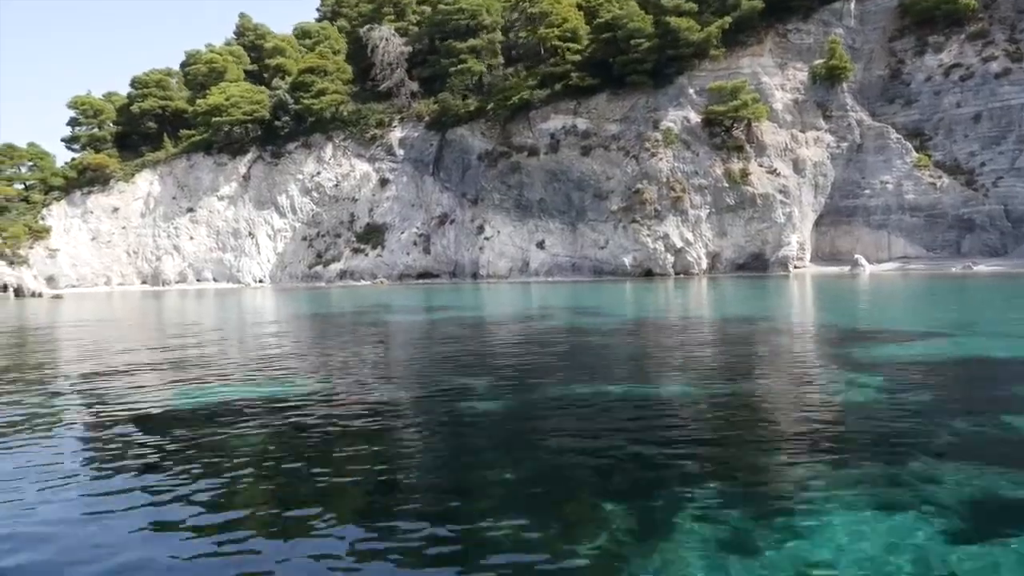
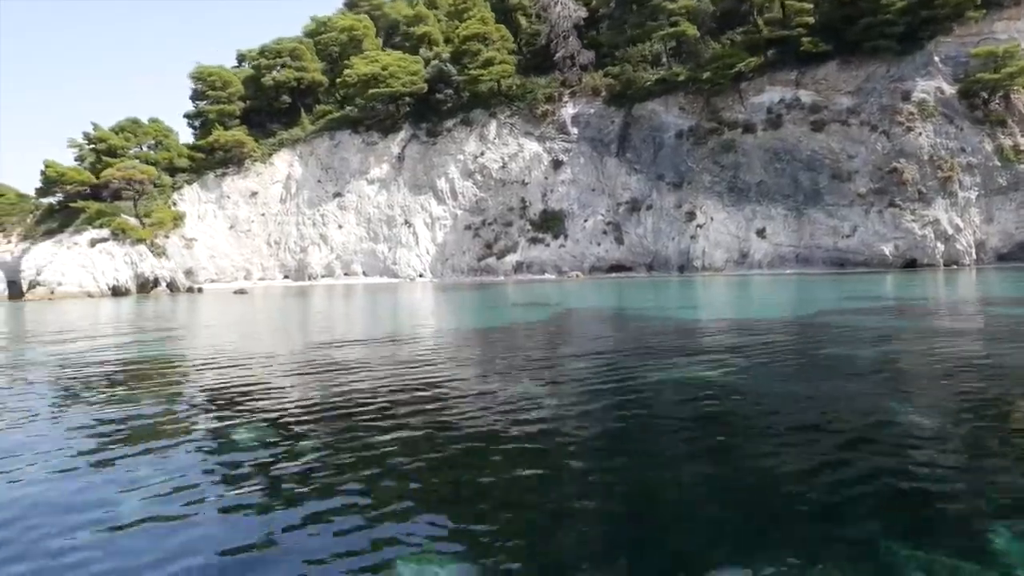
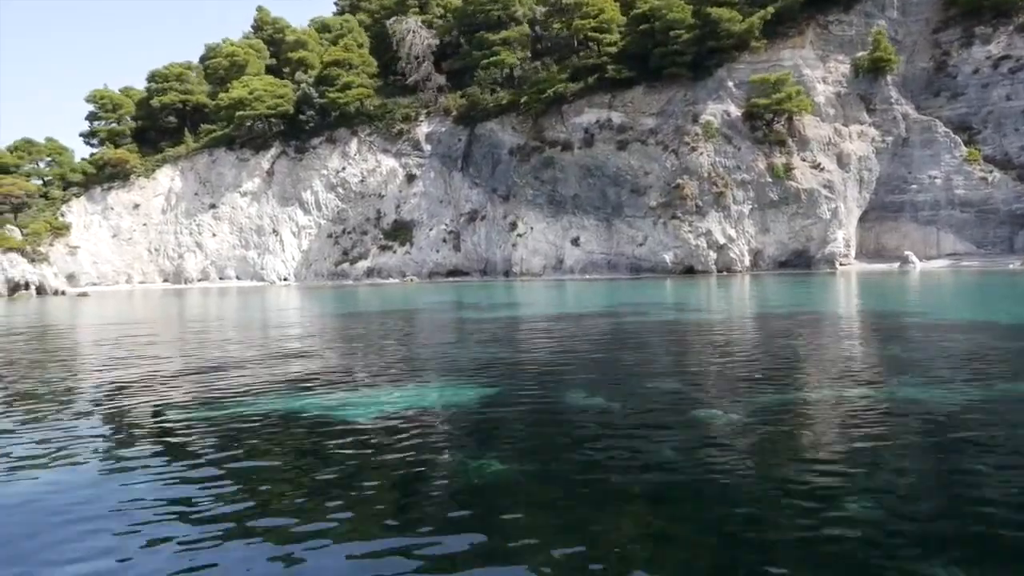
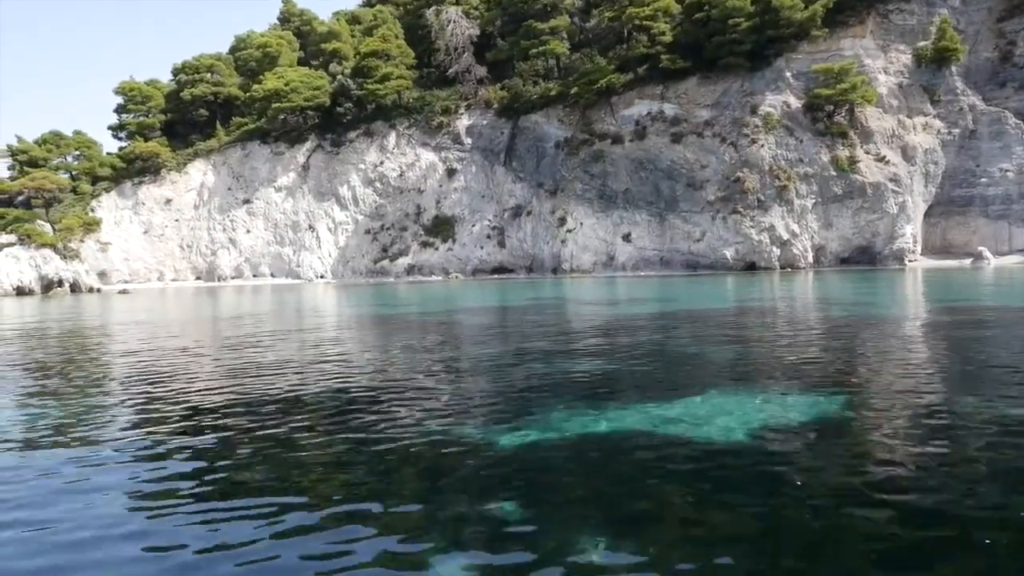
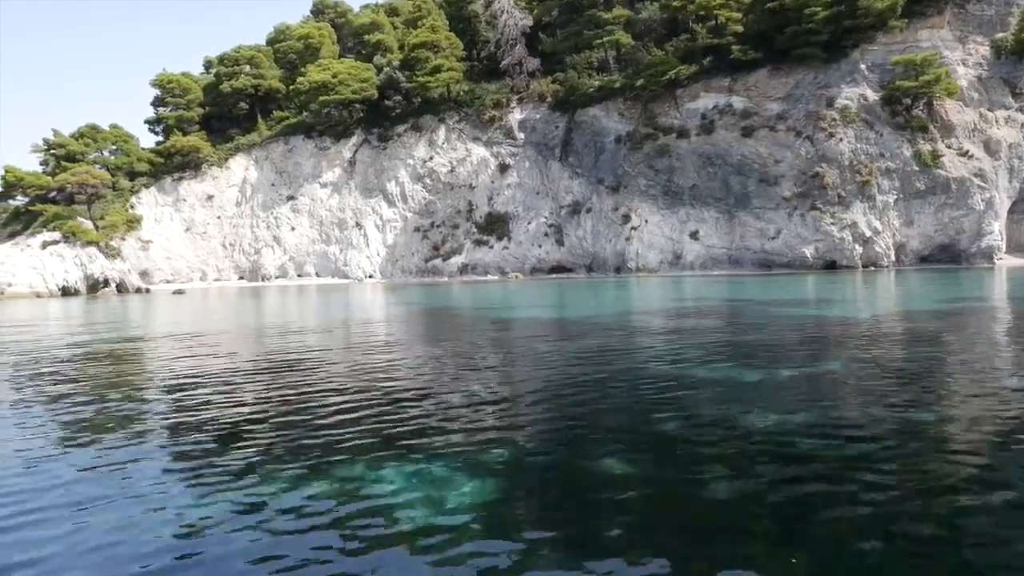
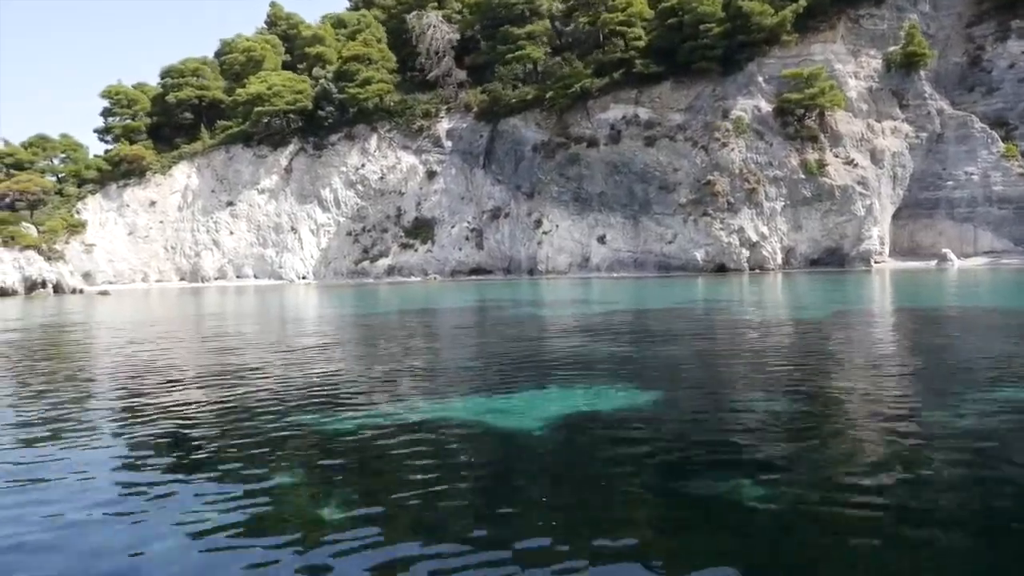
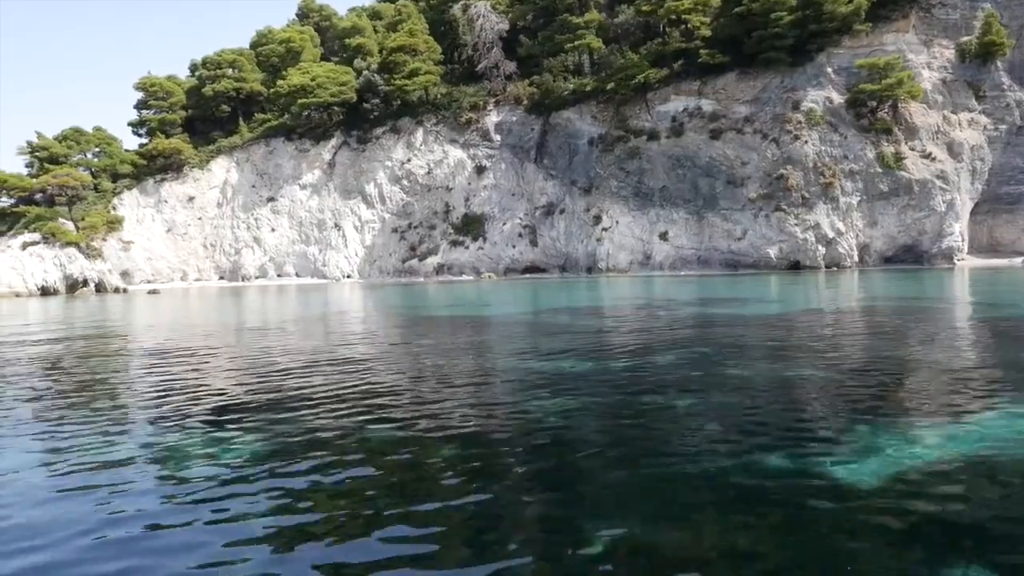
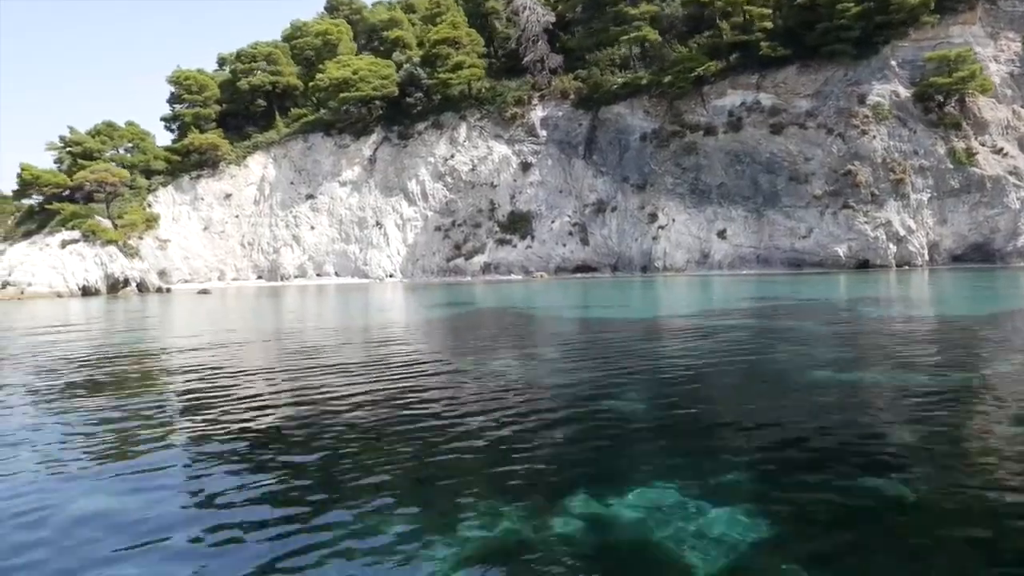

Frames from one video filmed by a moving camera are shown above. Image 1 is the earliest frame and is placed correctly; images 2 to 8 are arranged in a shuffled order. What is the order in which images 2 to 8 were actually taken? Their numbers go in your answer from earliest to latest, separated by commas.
3, 6, 4, 7, 5, 8, 2
